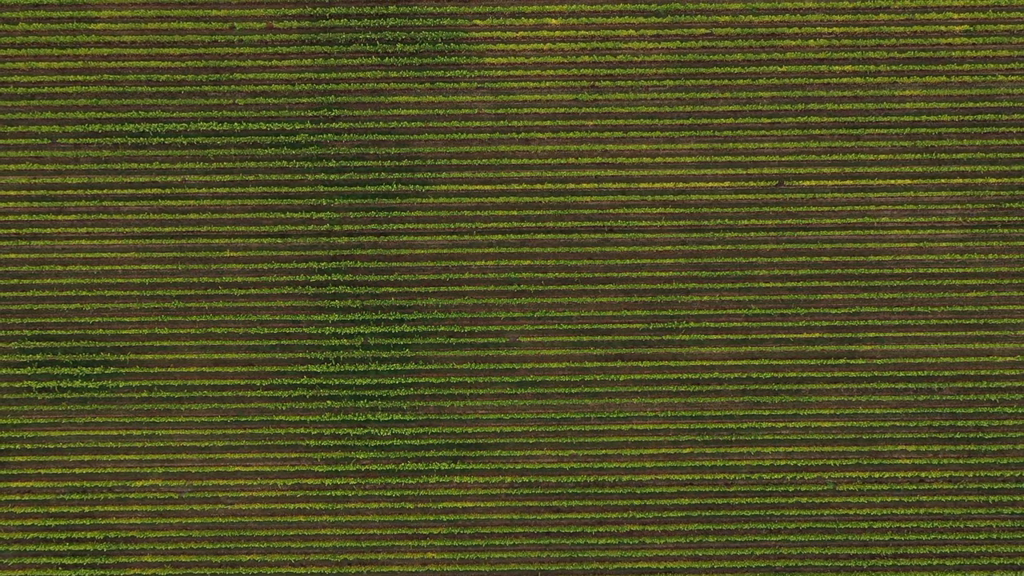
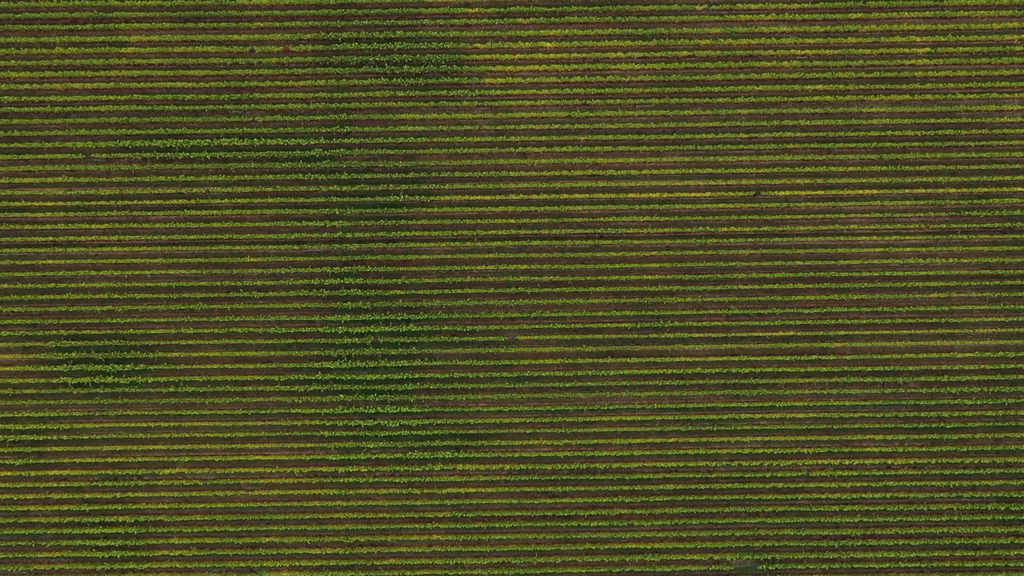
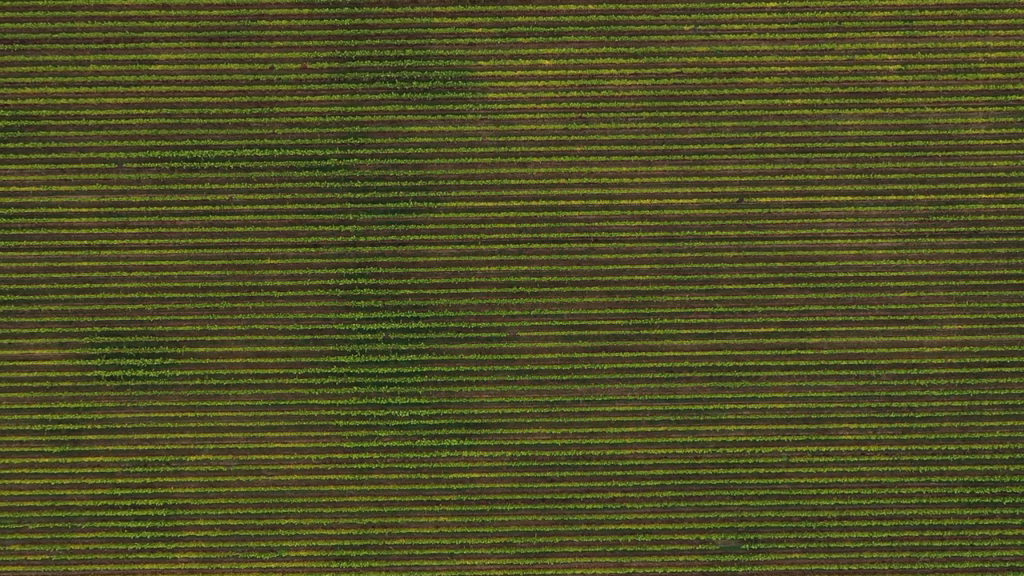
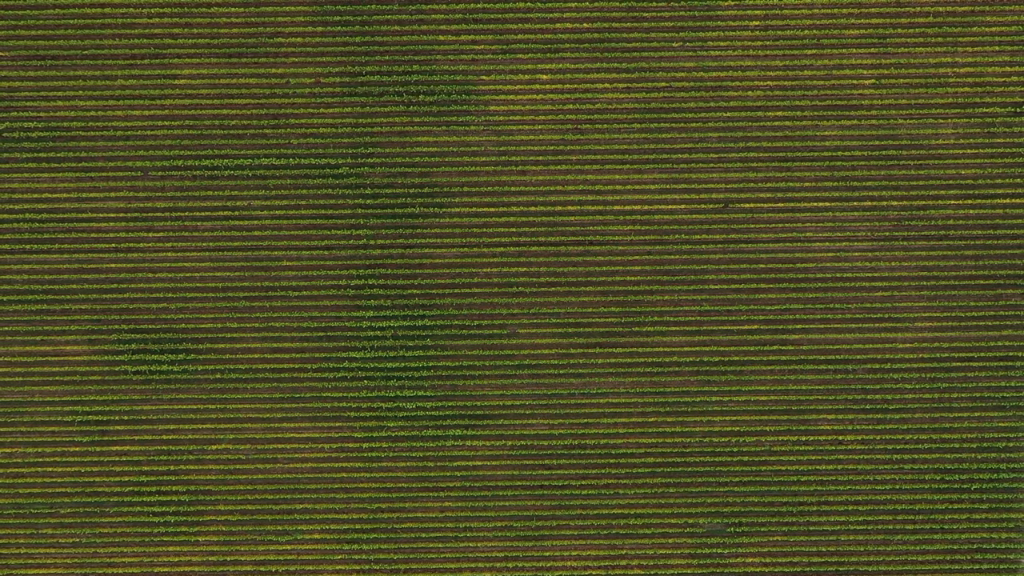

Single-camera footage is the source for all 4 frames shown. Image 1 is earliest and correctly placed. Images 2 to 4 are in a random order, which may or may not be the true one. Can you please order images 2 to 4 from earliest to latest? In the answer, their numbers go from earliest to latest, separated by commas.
2, 3, 4
